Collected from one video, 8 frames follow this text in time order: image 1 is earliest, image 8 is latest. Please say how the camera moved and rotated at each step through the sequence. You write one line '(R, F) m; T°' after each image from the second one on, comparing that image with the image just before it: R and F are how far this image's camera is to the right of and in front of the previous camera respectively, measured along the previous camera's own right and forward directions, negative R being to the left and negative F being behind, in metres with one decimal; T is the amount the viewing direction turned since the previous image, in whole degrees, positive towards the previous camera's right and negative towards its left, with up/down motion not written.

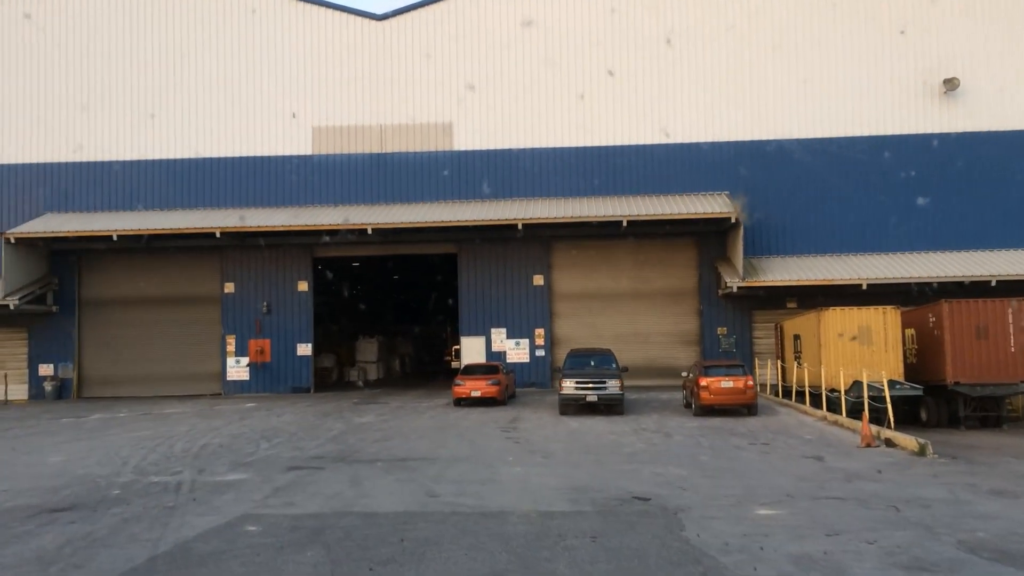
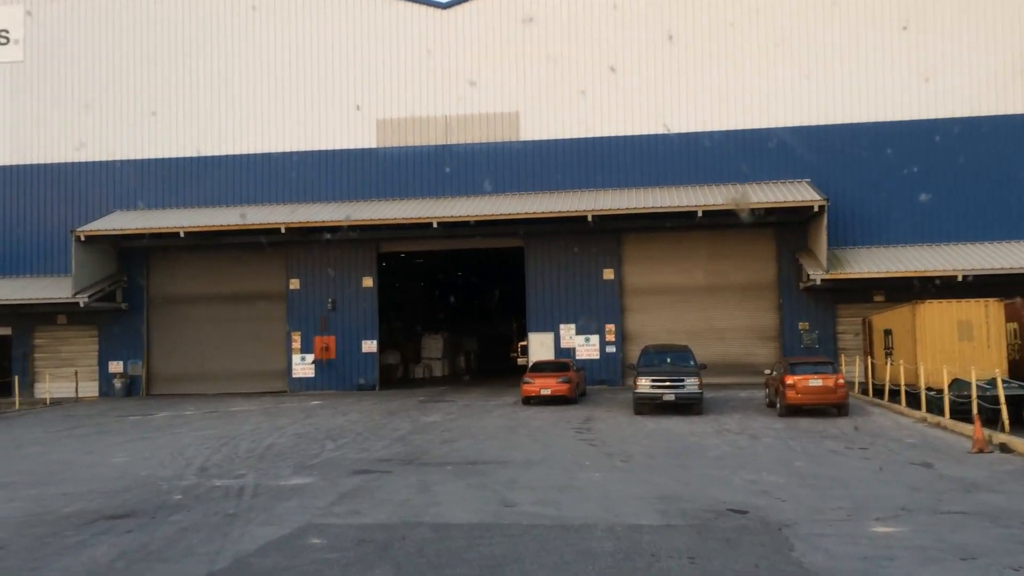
(-0.2, +0.9) m; -4°
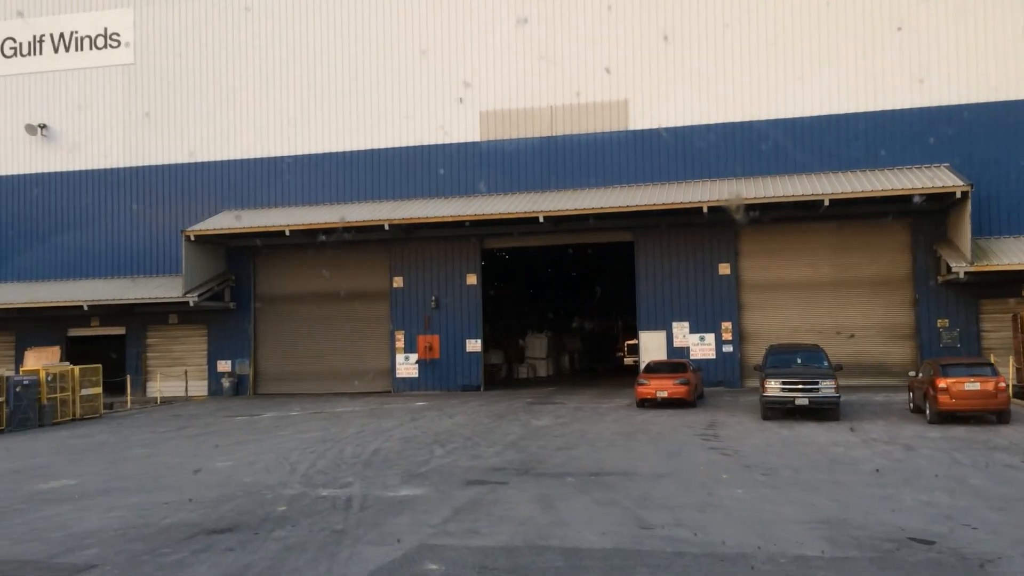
(-0.4, +1.2) m; -6°
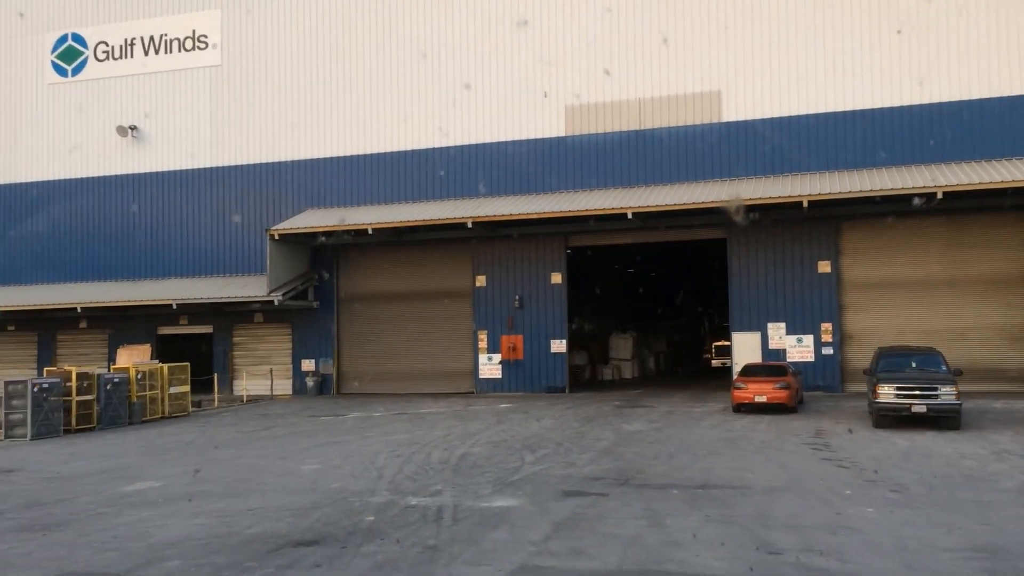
(-0.3, +0.8) m; -5°
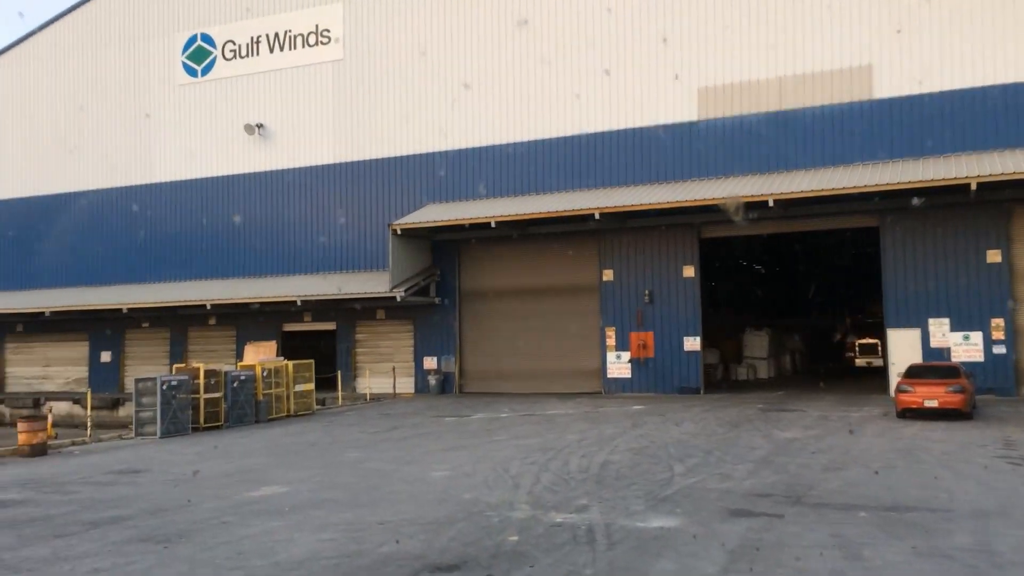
(-0.5, +1.3) m; -7°
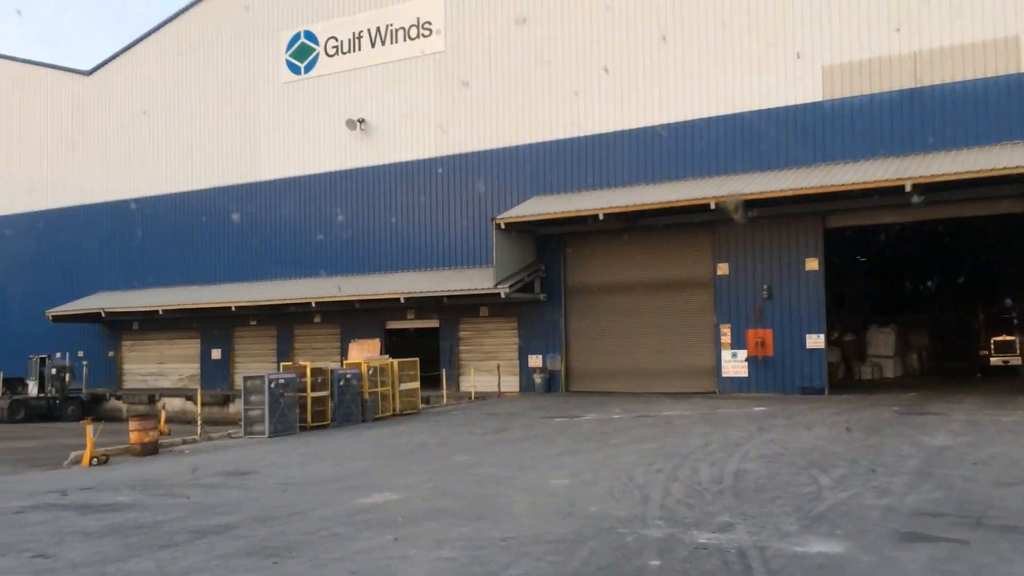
(-0.4, +1.0) m; -6°
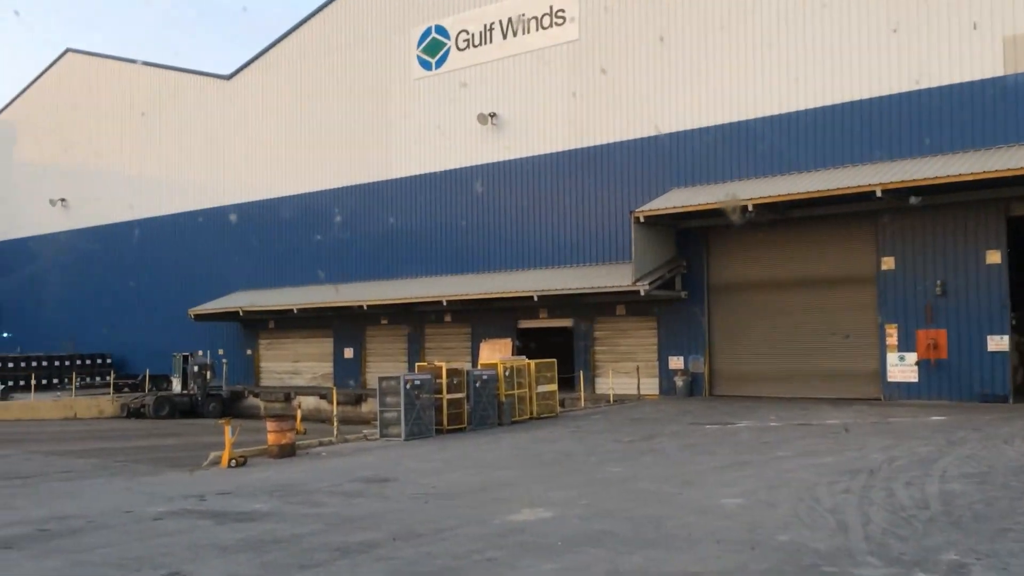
(-0.5, +1.2) m; -8°
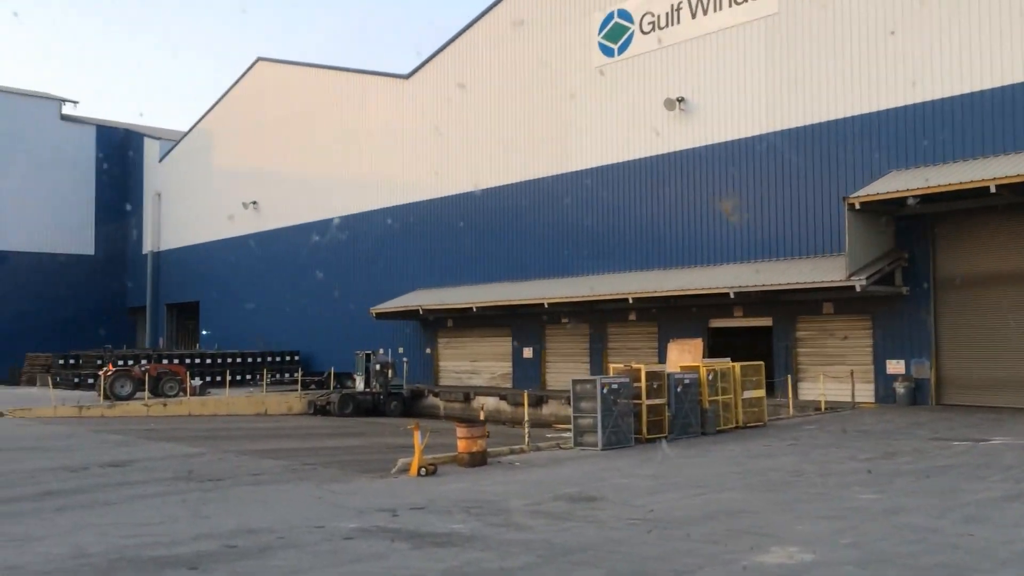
(-0.8, +1.6) m; -11°
